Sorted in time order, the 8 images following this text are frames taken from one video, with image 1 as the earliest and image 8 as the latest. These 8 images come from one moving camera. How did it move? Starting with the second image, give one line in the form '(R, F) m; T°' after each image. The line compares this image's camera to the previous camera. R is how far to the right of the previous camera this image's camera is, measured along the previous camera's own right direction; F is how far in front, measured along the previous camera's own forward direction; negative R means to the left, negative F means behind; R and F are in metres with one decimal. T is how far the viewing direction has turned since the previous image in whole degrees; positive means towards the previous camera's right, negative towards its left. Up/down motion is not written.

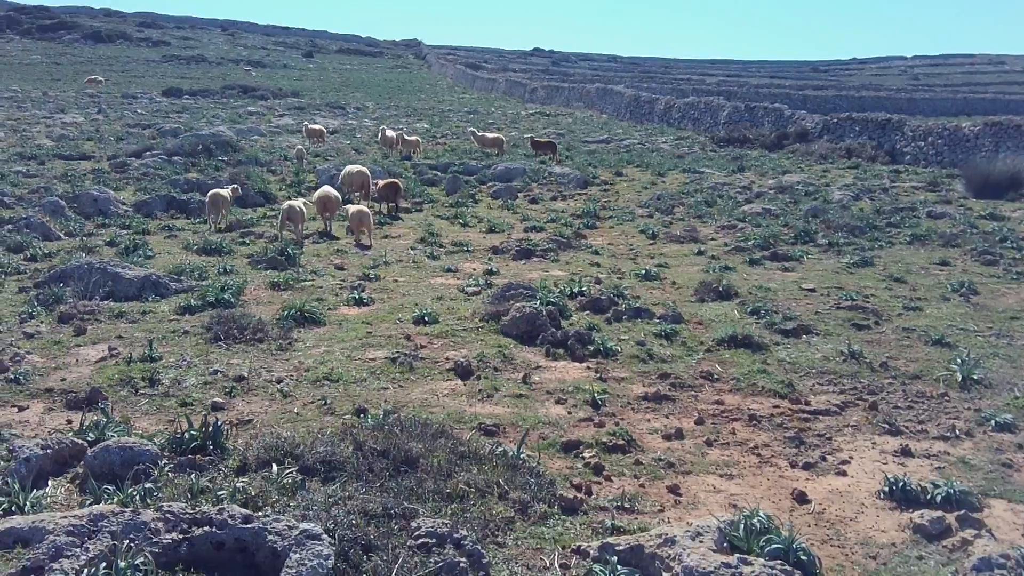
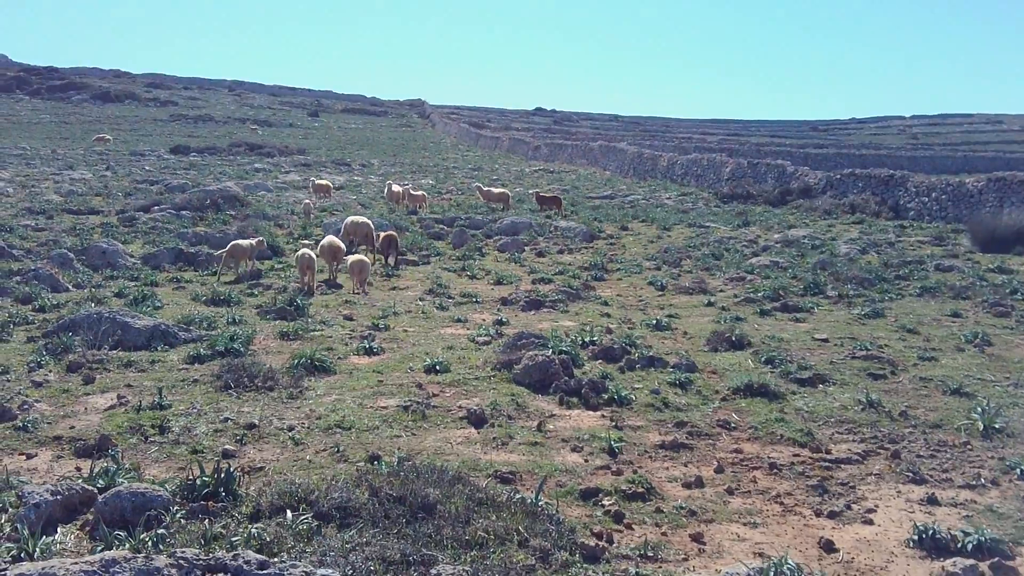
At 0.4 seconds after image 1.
(-0.1, +0.1) m; 0°
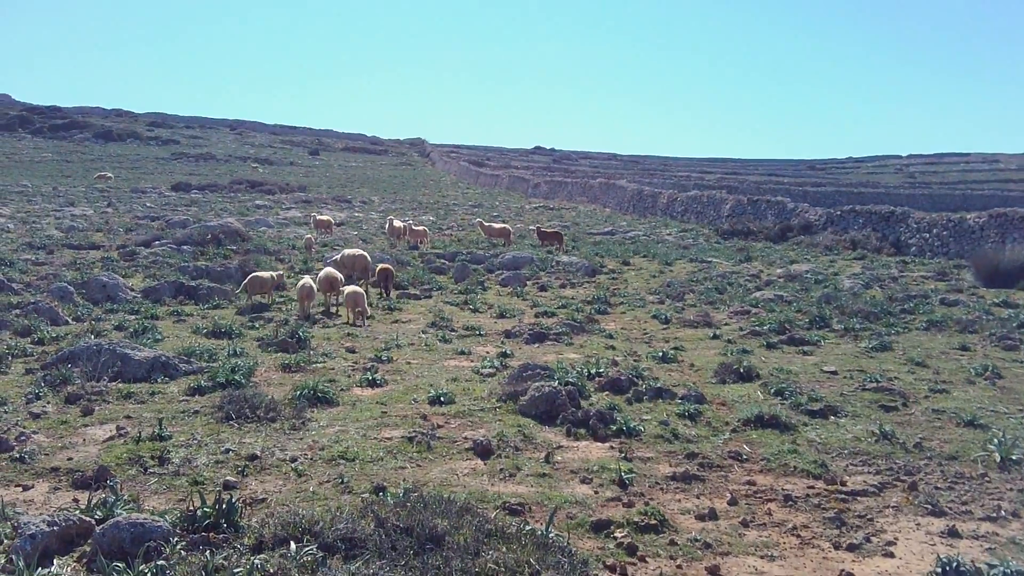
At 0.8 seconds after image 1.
(-0.1, +0.1) m; 0°
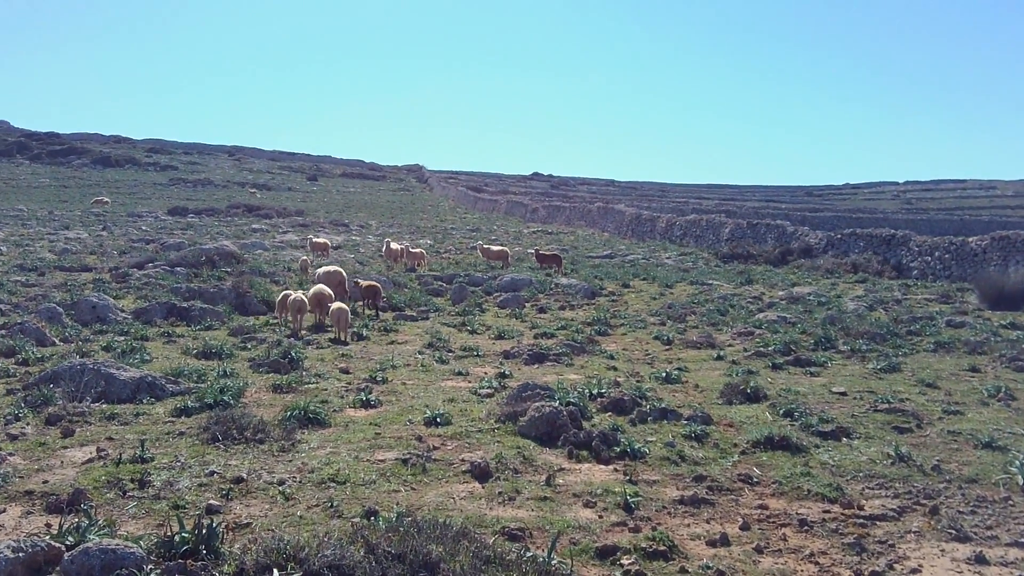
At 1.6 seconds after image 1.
(0.0, +0.4) m; 0°
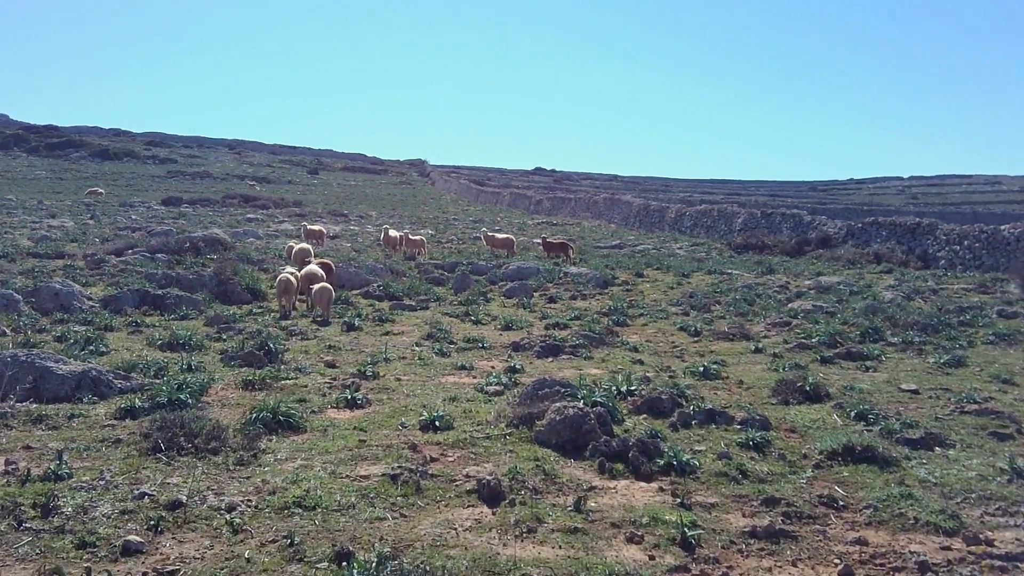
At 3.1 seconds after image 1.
(-0.1, +1.8) m; 0°
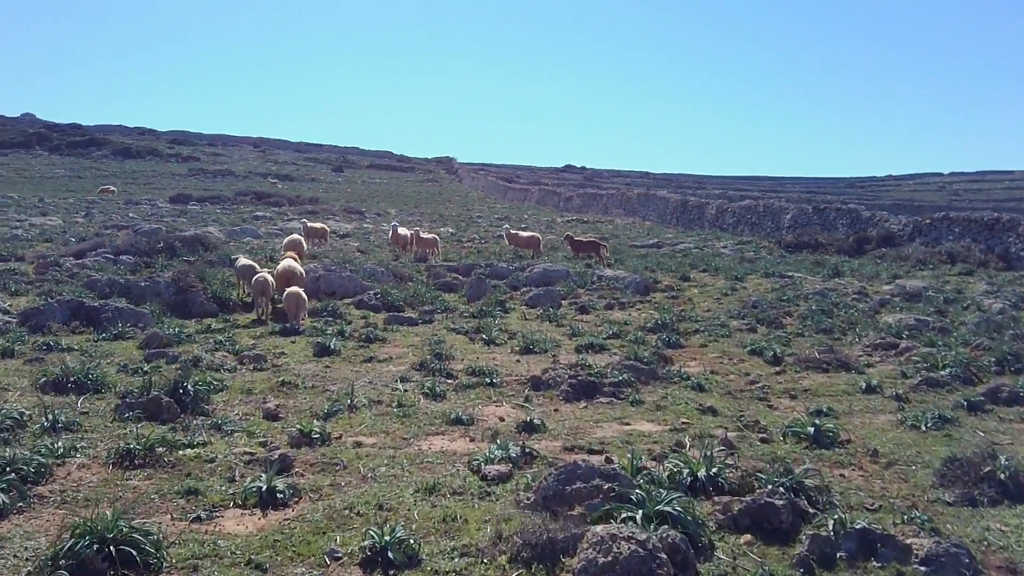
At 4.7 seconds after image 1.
(+0.1, +3.5) m; -2°
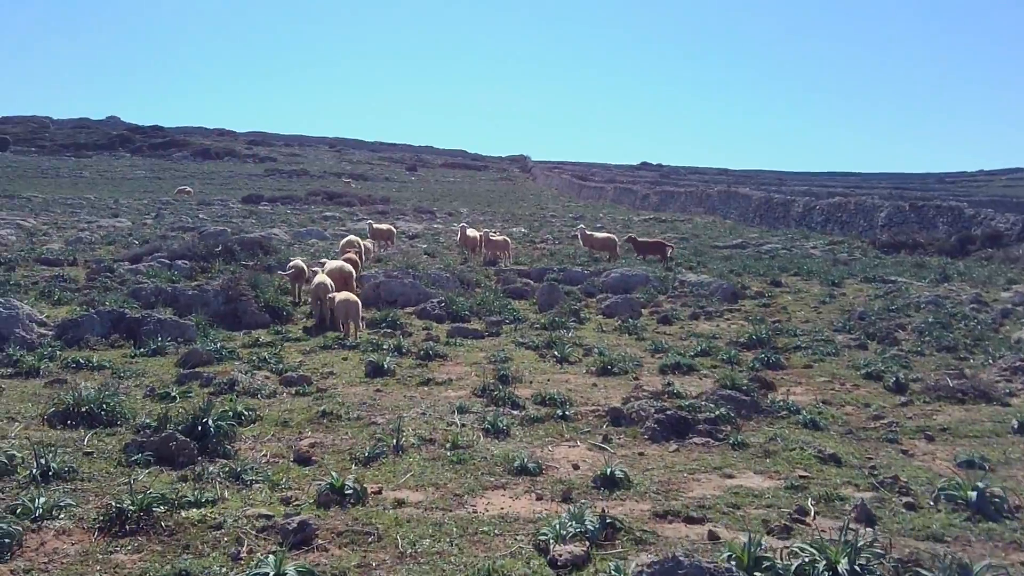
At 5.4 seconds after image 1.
(0.0, +1.4) m; -4°
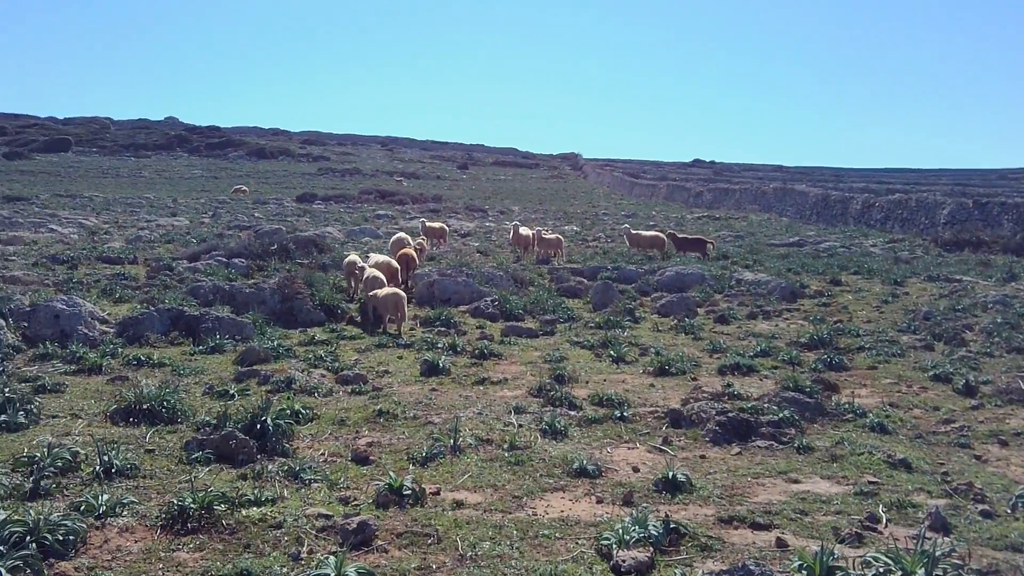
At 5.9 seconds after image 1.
(-0.1, +0.1) m; -3°
